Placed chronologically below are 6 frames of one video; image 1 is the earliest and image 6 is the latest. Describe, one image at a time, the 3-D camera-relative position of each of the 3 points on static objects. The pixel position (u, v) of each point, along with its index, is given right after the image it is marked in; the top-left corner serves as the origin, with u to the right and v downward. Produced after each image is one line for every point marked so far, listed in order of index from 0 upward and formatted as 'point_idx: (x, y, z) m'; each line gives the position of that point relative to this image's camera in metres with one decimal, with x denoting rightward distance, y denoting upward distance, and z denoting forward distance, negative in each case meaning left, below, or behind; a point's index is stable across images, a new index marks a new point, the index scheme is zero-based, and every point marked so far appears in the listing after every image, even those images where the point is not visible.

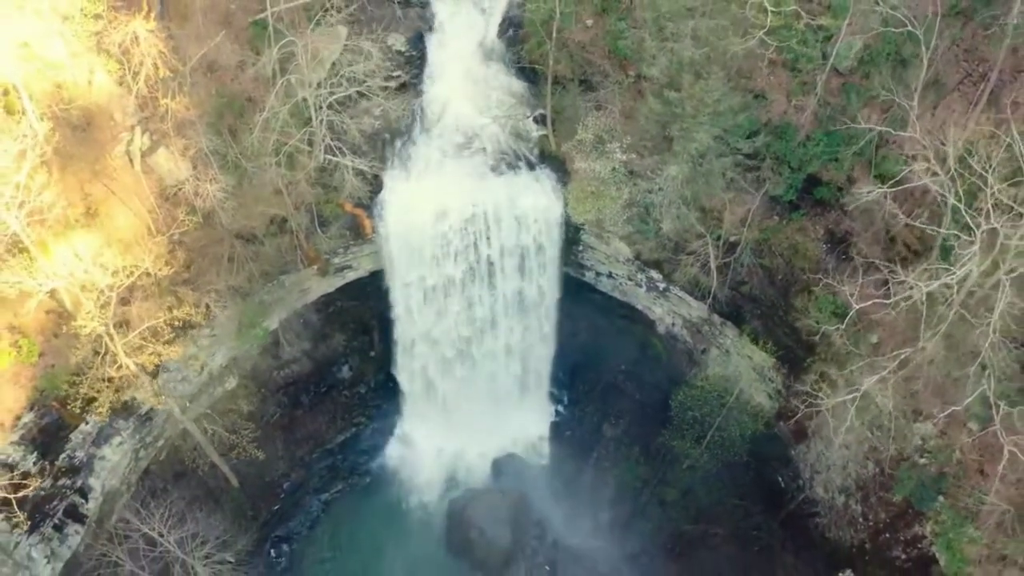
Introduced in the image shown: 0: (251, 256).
0: (-5.9, +0.8, +17.2) m
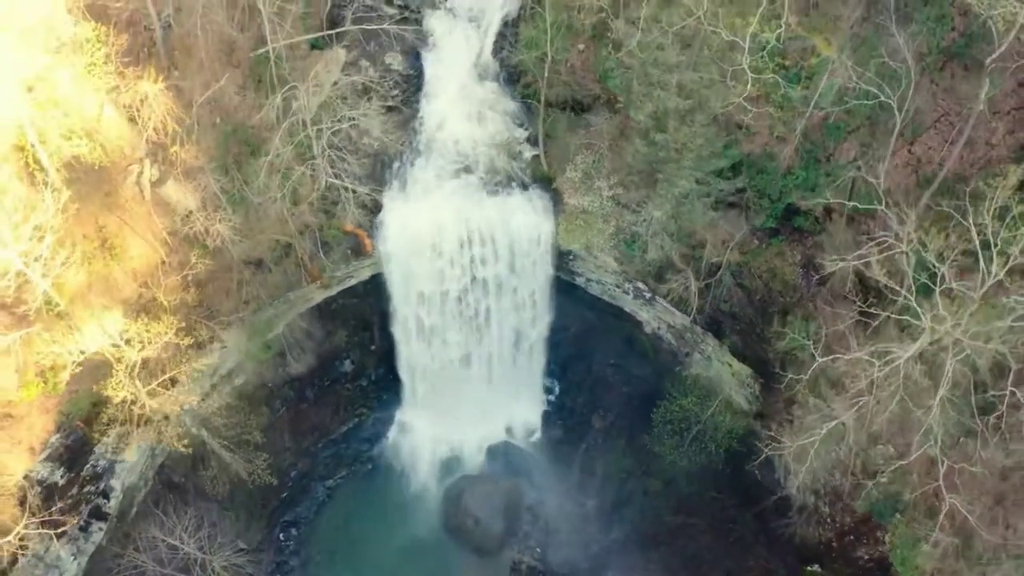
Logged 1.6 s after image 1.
0: (-6.1, +0.3, +18.1) m
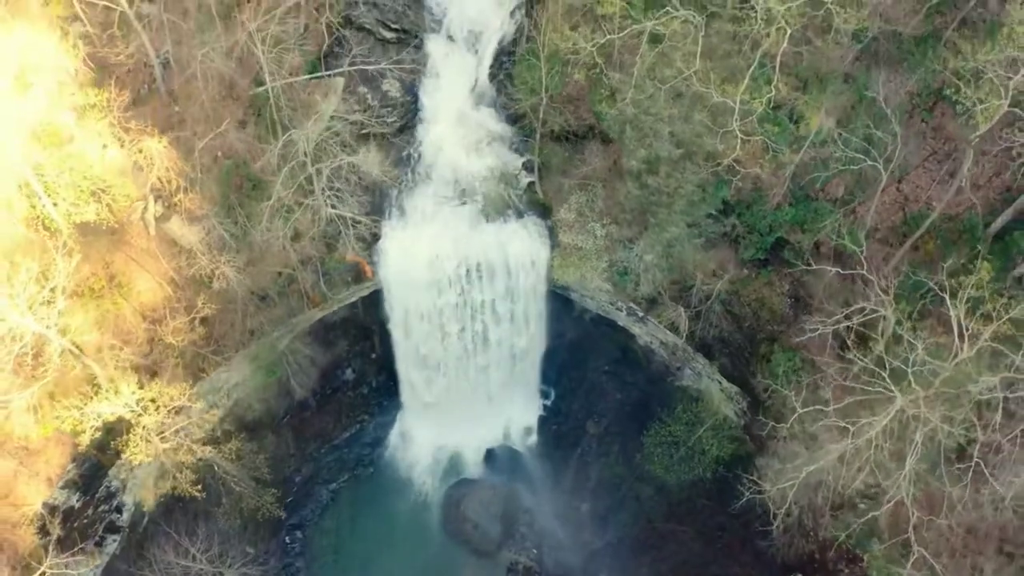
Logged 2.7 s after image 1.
0: (-6.2, -0.5, +18.7) m
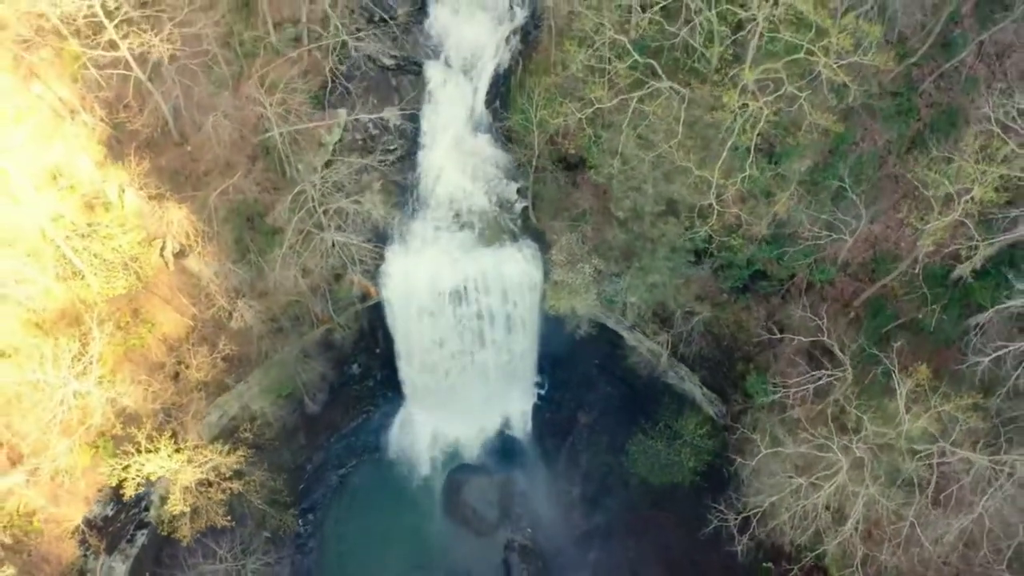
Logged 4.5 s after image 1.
0: (-6.3, -1.2, +20.1) m
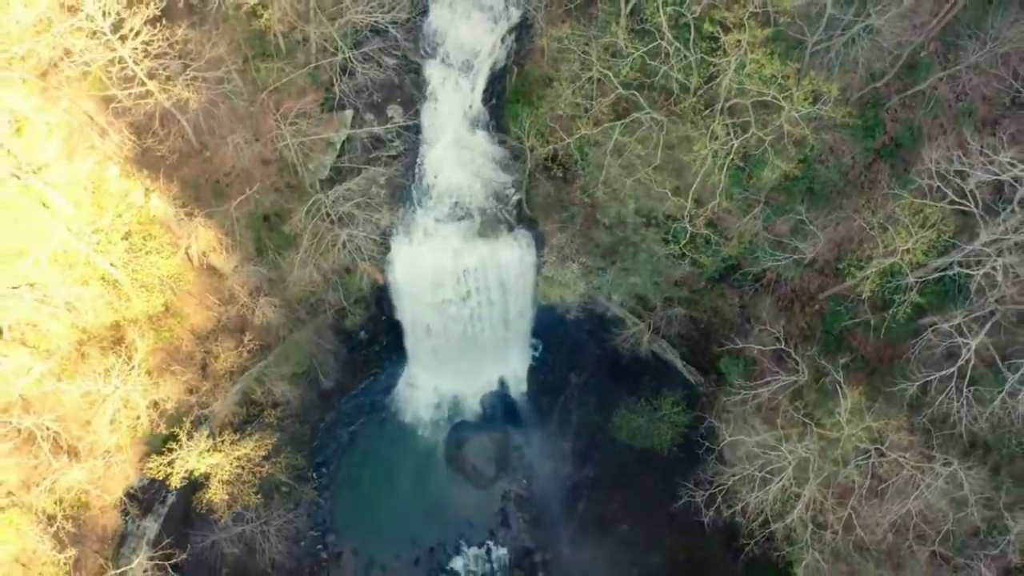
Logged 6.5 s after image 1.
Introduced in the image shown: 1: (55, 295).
0: (-6.4, -1.0, +22.0) m
1: (-10.8, -0.2, +18.0) m
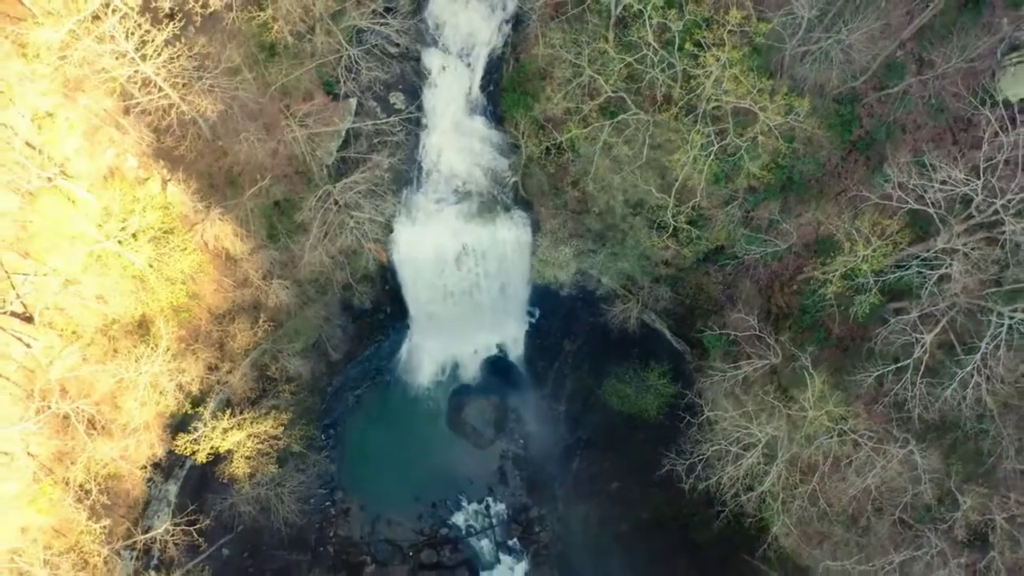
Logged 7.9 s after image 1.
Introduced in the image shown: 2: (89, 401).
0: (-6.5, -0.5, +23.4) m
1: (-10.9, +0.1, +19.4) m
2: (-11.1, -2.9, +19.8) m
